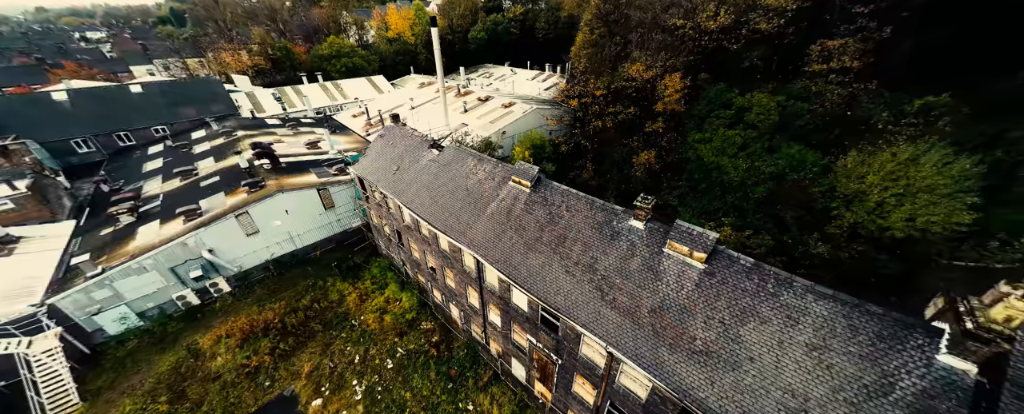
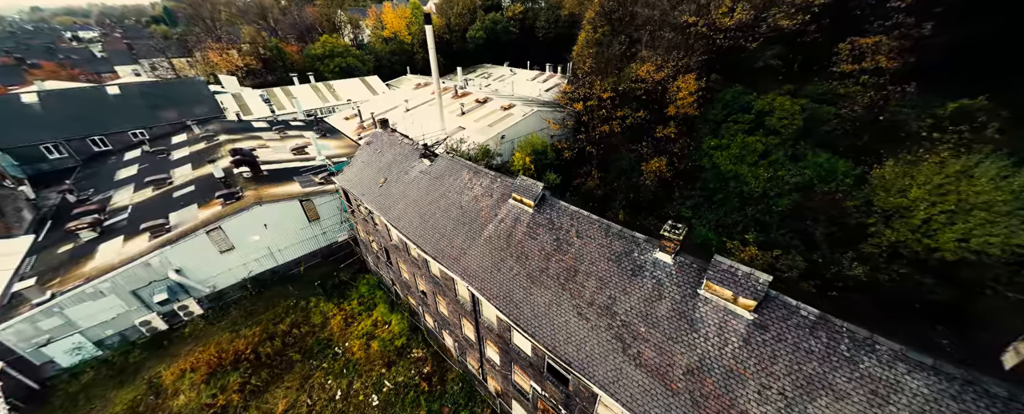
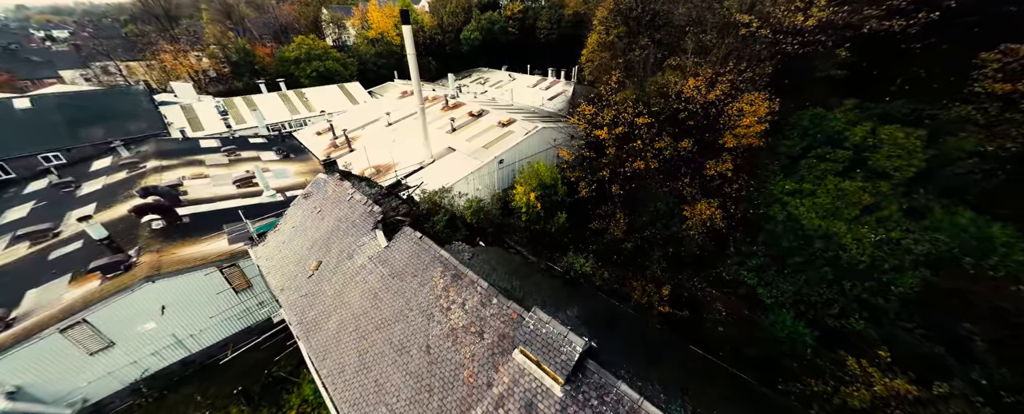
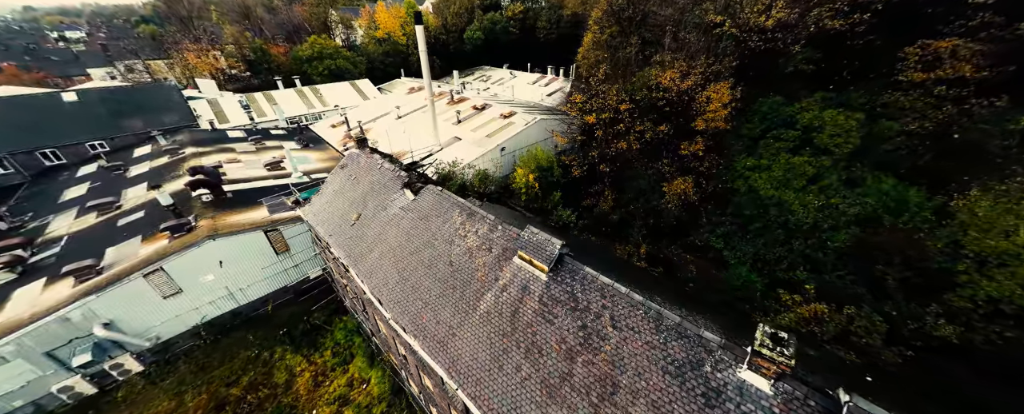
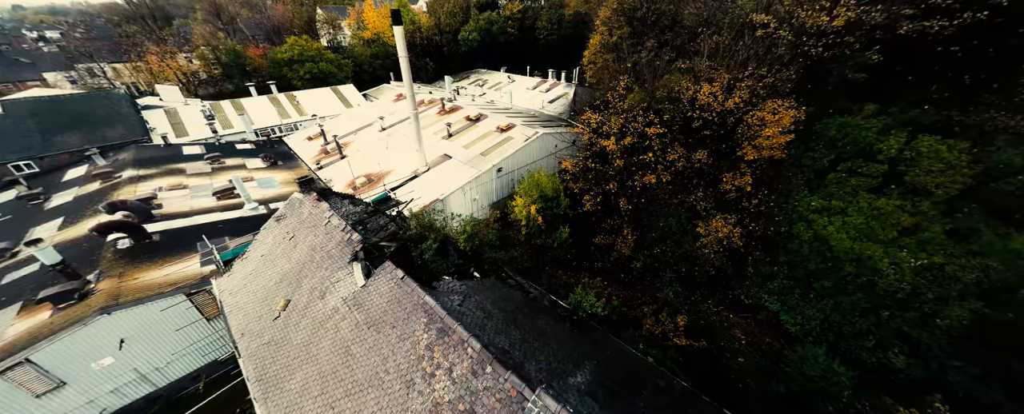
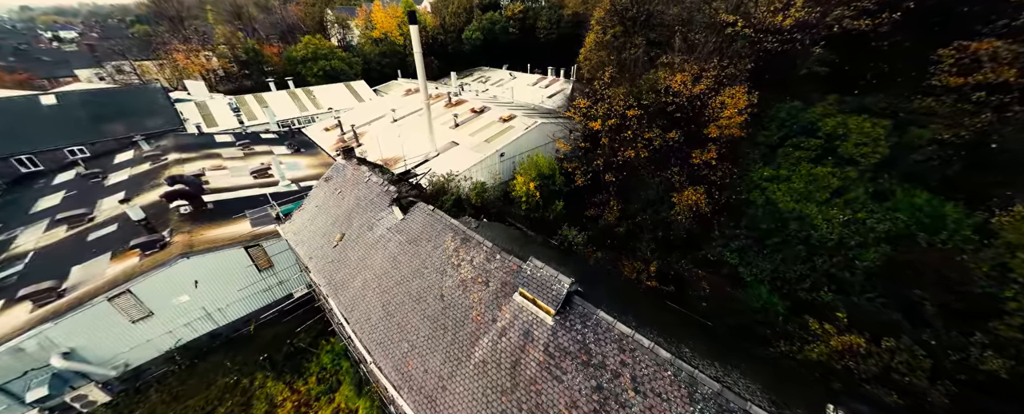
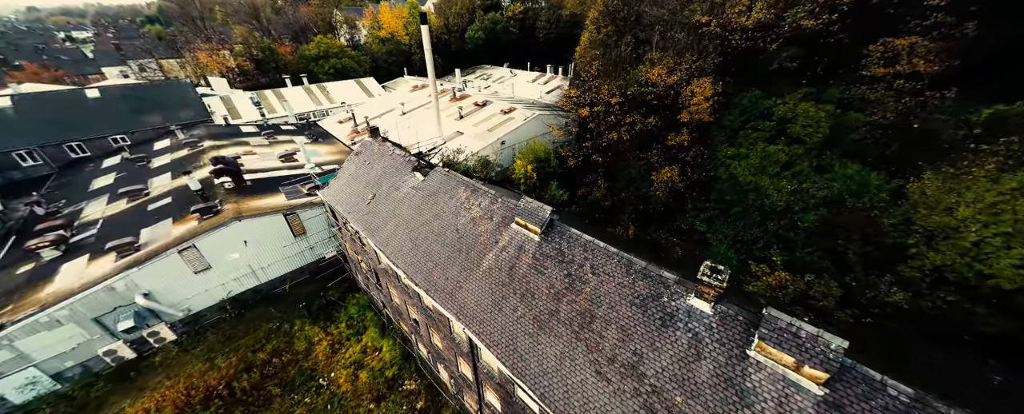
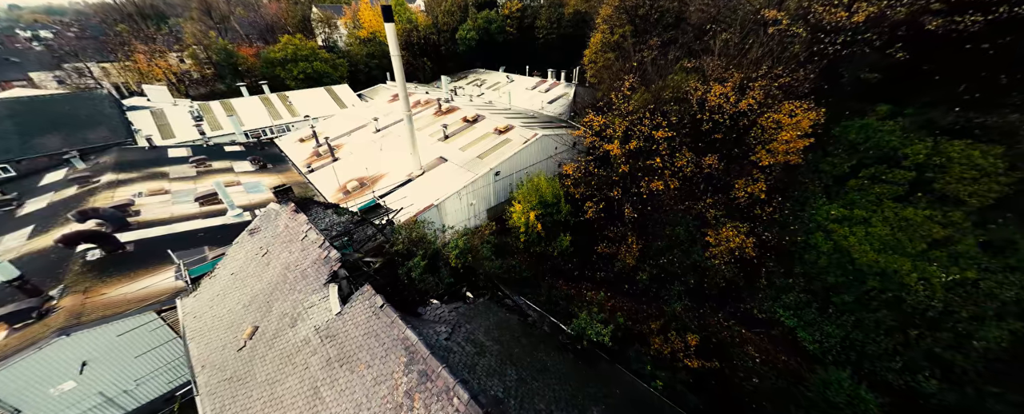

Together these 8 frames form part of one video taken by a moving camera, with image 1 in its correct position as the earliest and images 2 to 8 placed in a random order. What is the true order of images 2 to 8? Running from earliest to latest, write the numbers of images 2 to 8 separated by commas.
2, 7, 4, 6, 3, 5, 8
